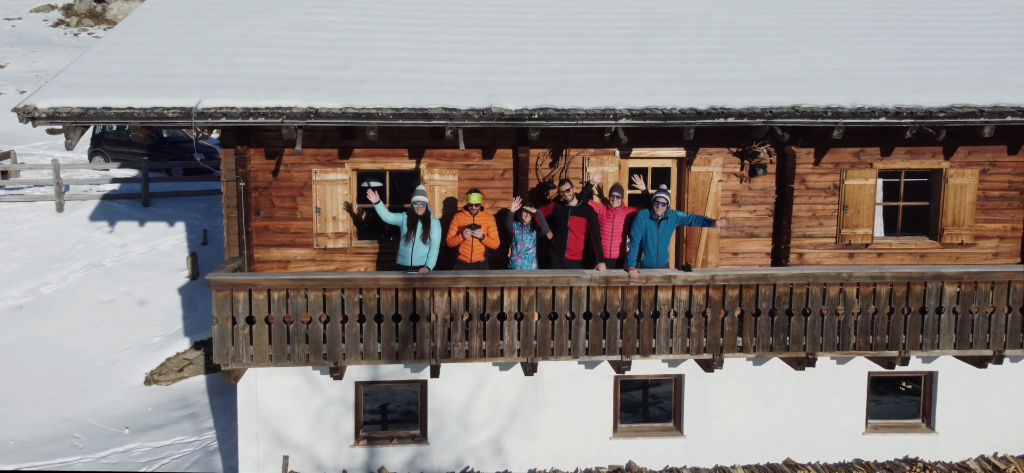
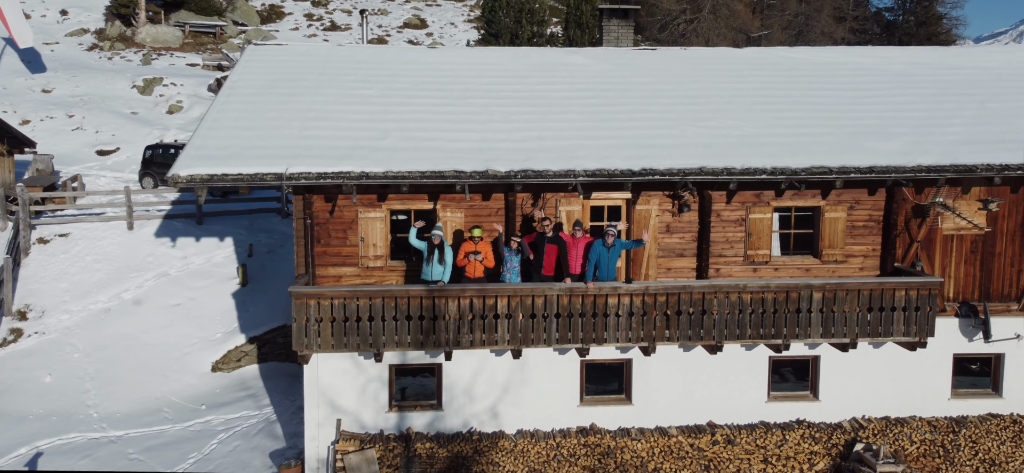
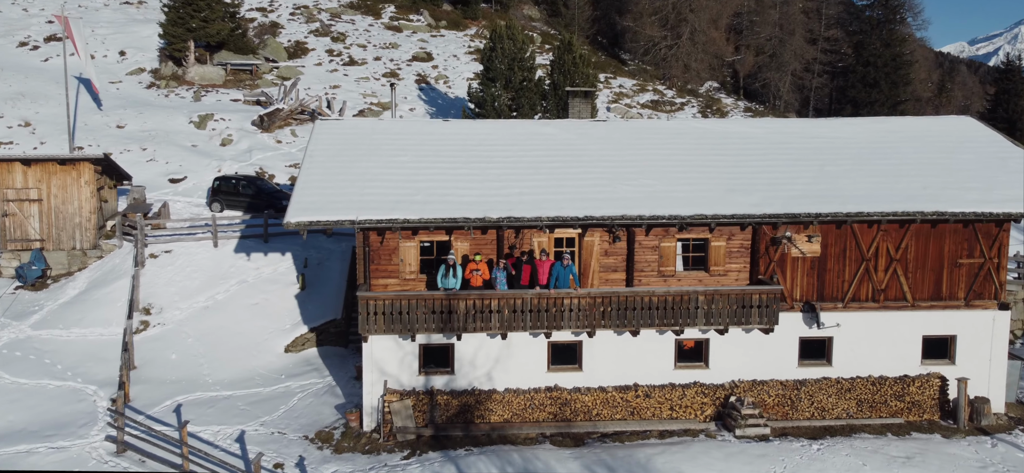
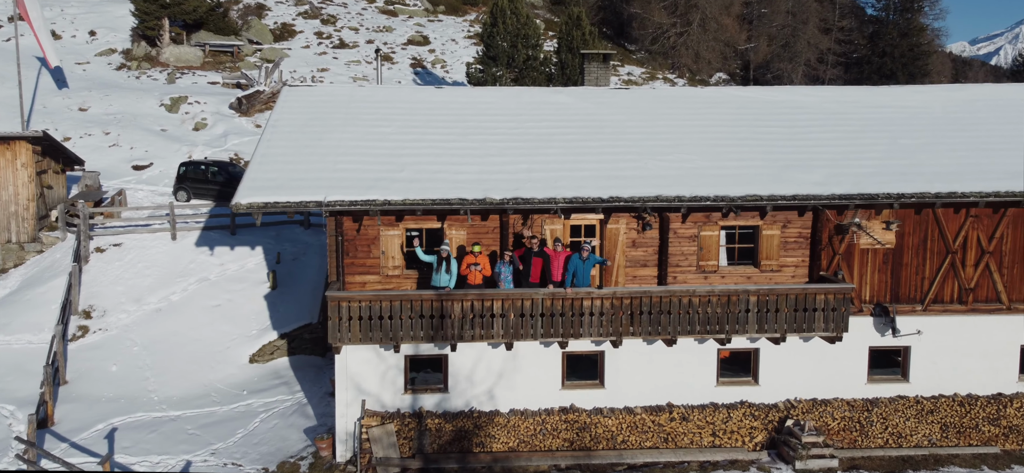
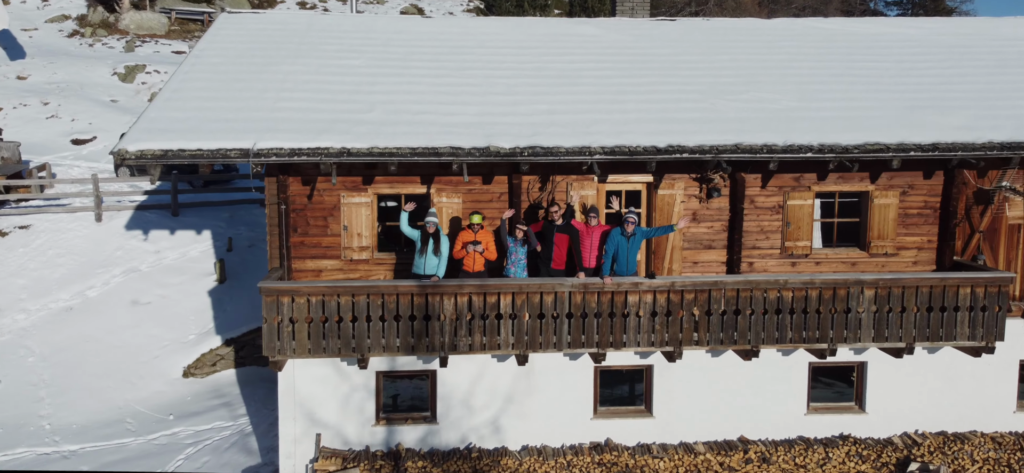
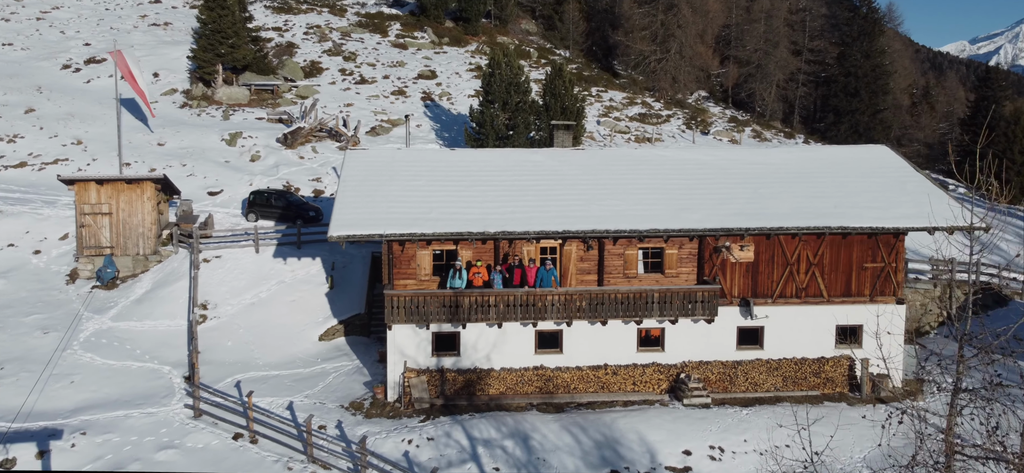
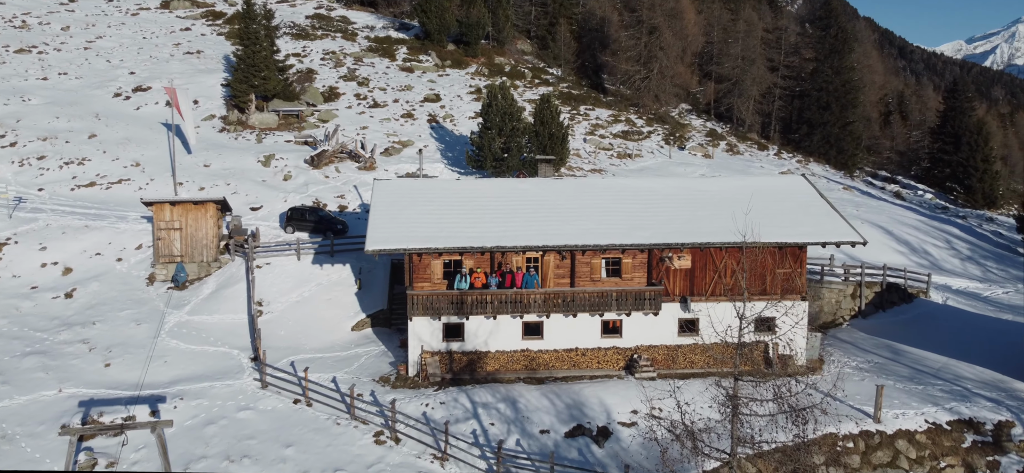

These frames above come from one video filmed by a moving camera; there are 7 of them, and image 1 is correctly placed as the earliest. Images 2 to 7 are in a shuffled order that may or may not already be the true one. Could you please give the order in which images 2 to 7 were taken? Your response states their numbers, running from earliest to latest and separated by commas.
5, 2, 4, 3, 6, 7
